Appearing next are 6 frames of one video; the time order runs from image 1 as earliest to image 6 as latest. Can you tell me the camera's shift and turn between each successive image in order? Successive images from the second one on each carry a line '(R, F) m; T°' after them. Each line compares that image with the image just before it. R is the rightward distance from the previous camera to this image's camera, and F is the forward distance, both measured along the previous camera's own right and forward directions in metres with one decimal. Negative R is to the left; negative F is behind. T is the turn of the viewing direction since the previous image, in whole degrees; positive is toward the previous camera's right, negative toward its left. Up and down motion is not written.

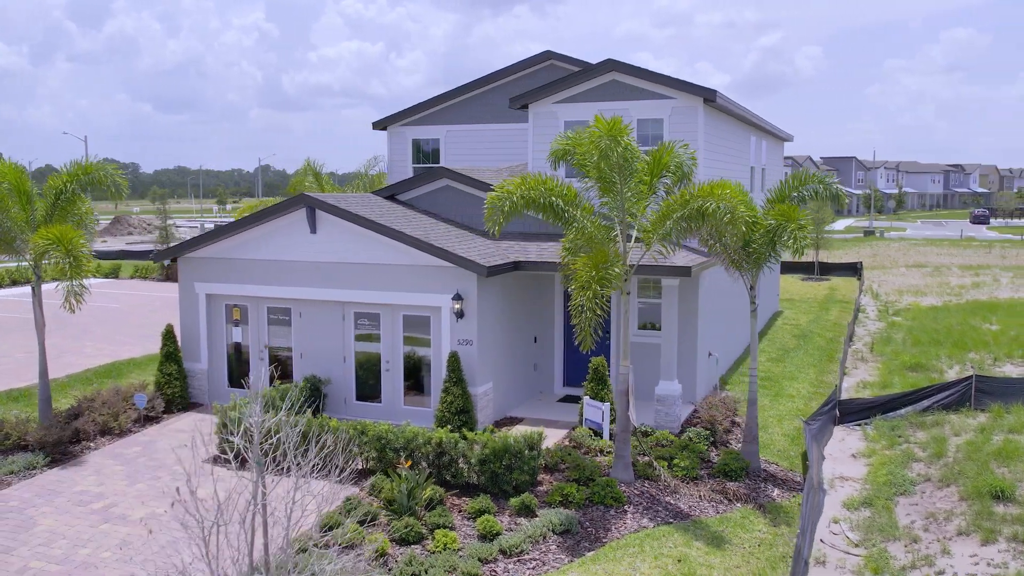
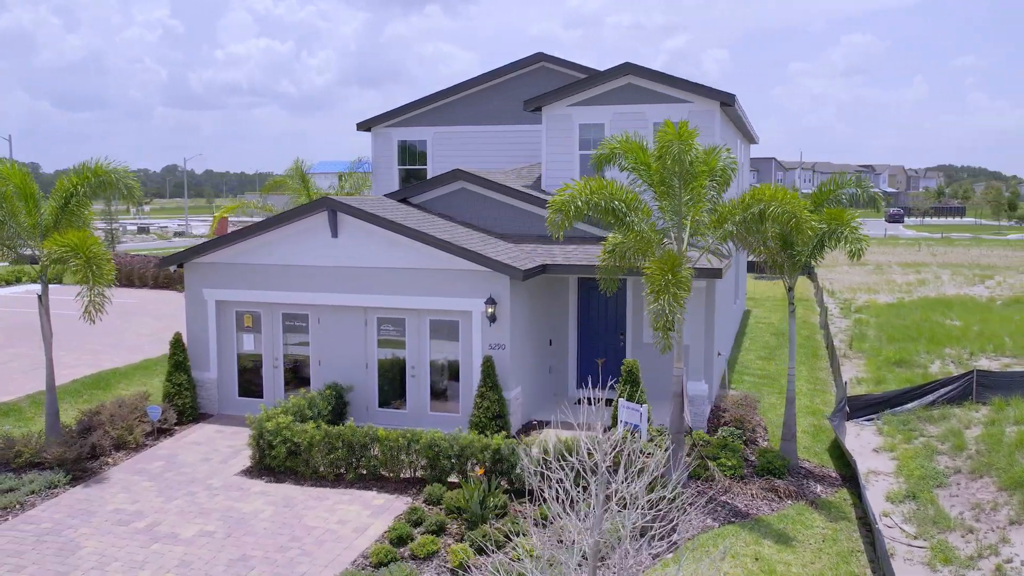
(-1.6, +0.1) m; +5°
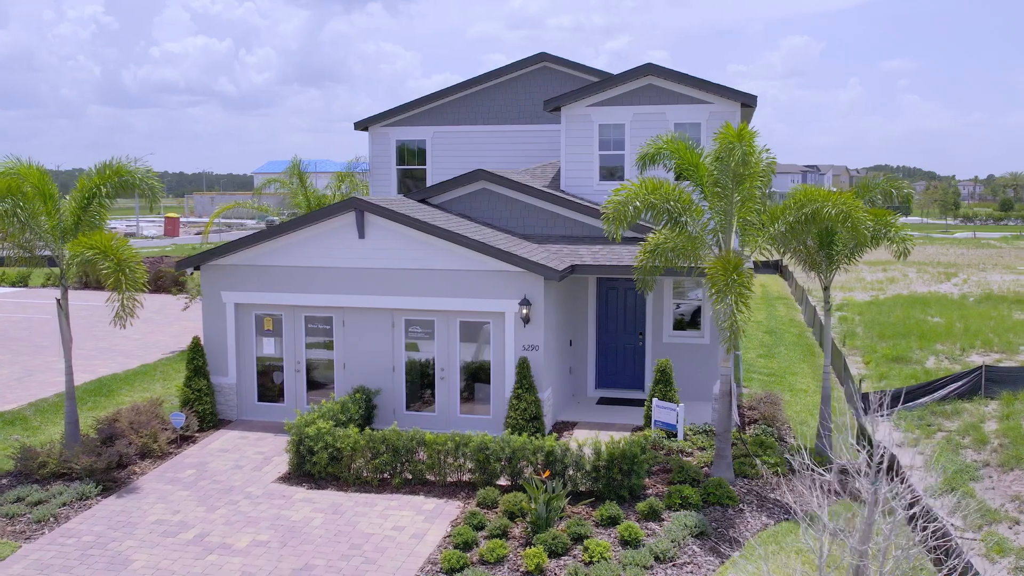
(-1.2, +0.1) m; +3°
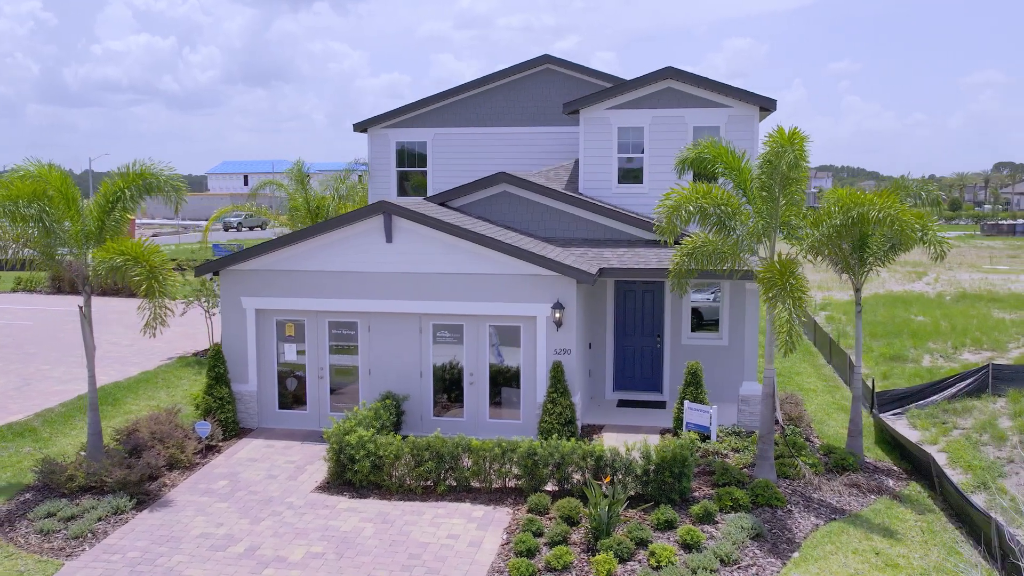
(-1.1, +0.1) m; +3°
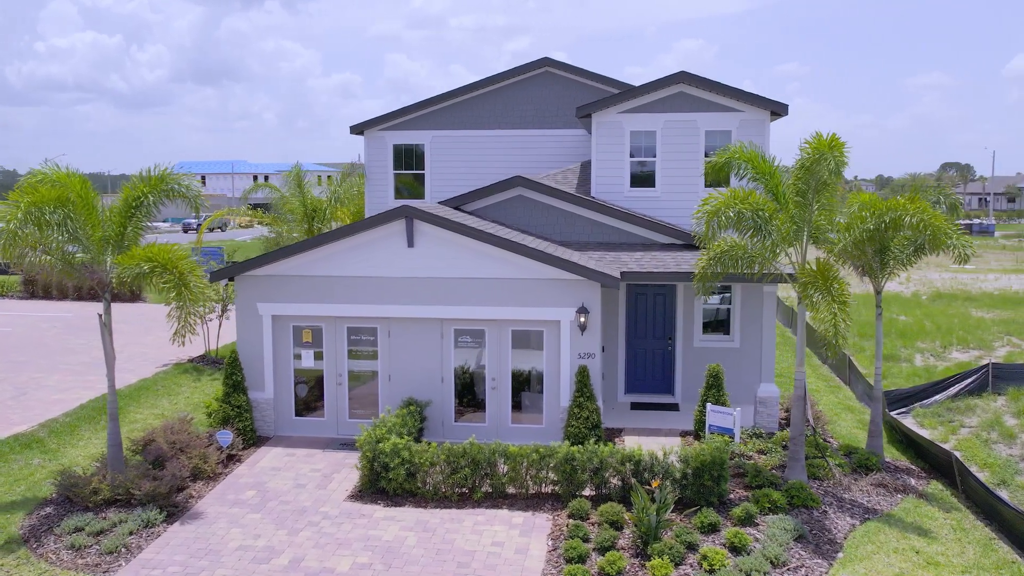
(-0.9, 0.0) m; +3°
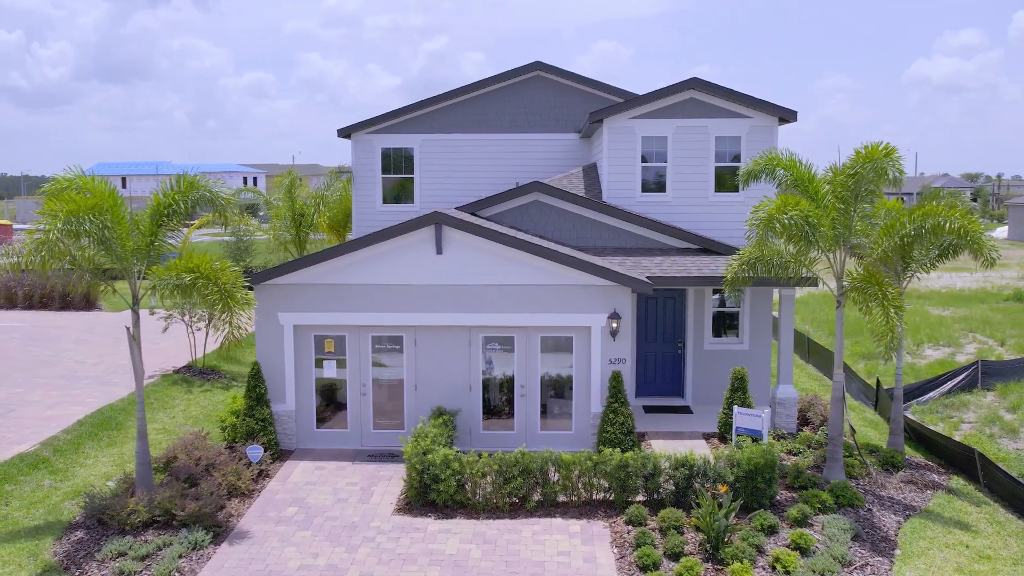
(-1.5, +0.1) m; +5°
